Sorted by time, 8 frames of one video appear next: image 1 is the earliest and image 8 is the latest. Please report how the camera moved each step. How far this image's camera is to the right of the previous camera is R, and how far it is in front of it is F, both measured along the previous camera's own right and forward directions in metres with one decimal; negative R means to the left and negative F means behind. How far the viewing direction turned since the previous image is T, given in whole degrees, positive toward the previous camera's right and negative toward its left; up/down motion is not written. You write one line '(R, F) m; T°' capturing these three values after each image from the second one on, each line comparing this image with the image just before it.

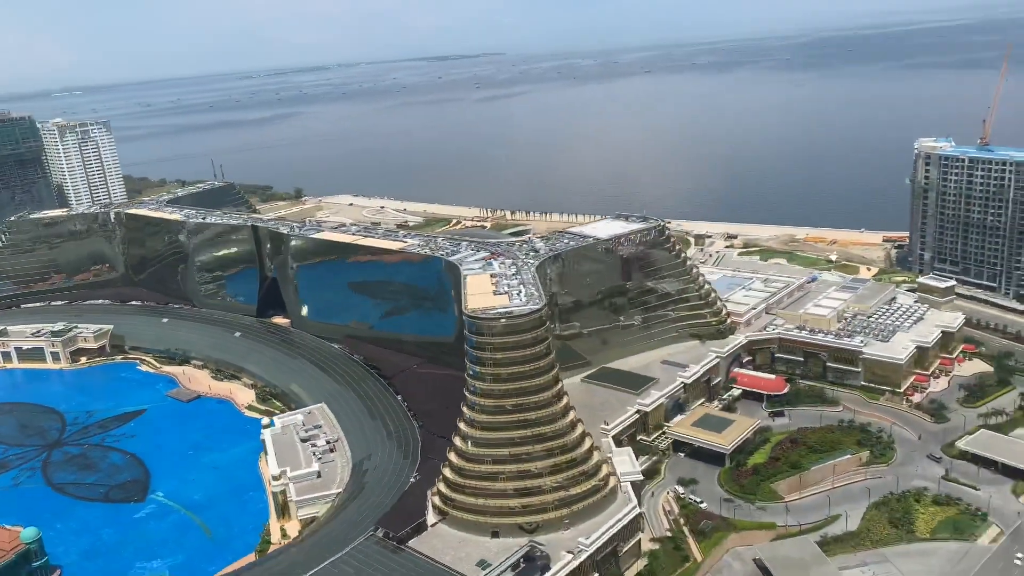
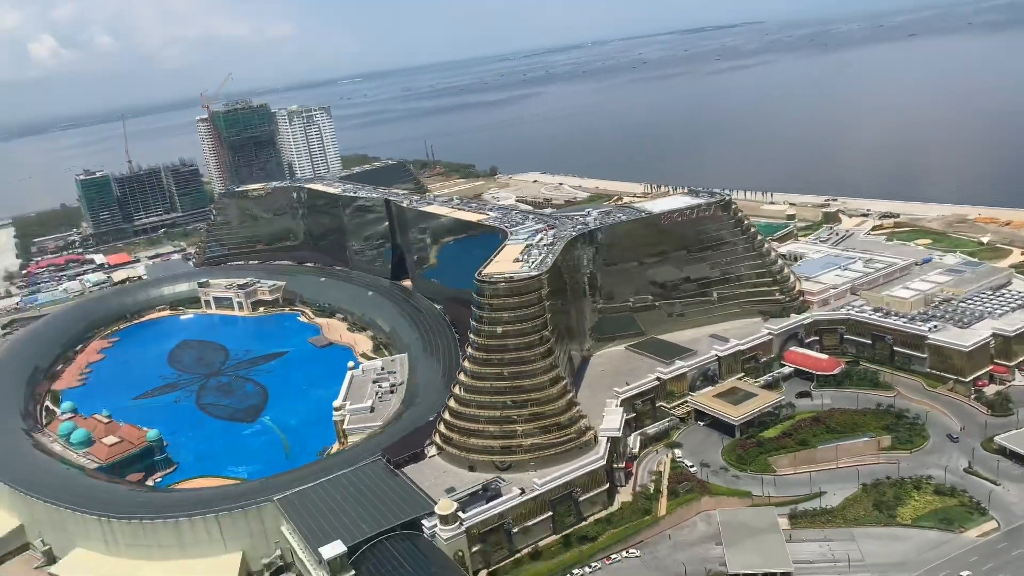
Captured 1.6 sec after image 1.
(+17.6, -3.2) m; -17°
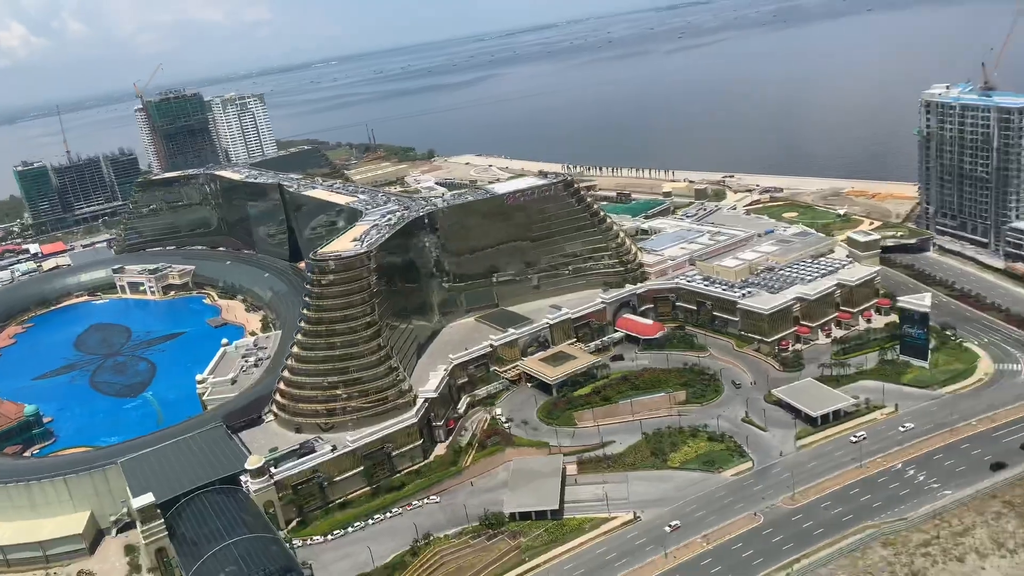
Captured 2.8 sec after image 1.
(+12.4, -5.7) m; +1°
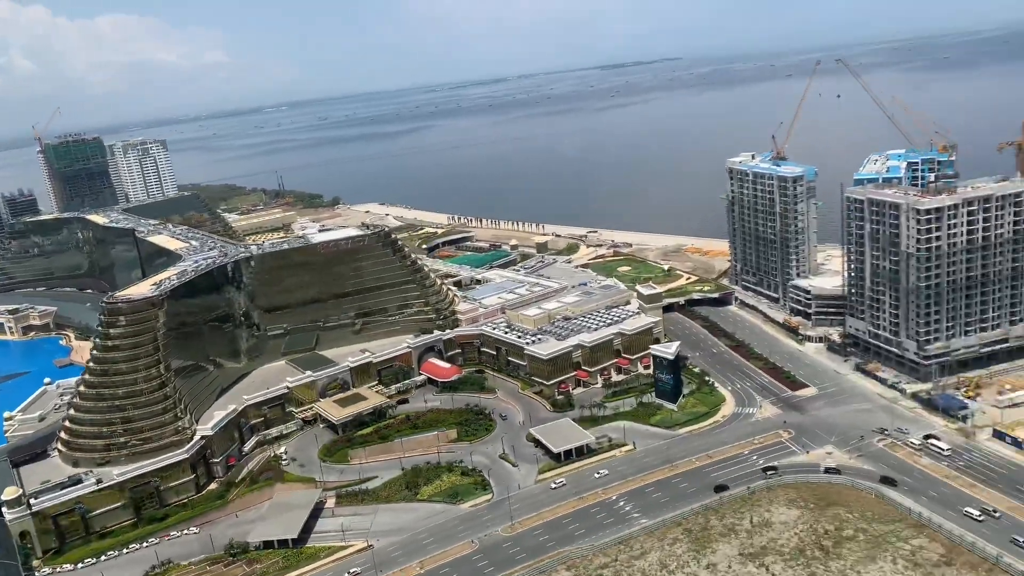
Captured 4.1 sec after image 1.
(+14.3, -5.8) m; +4°
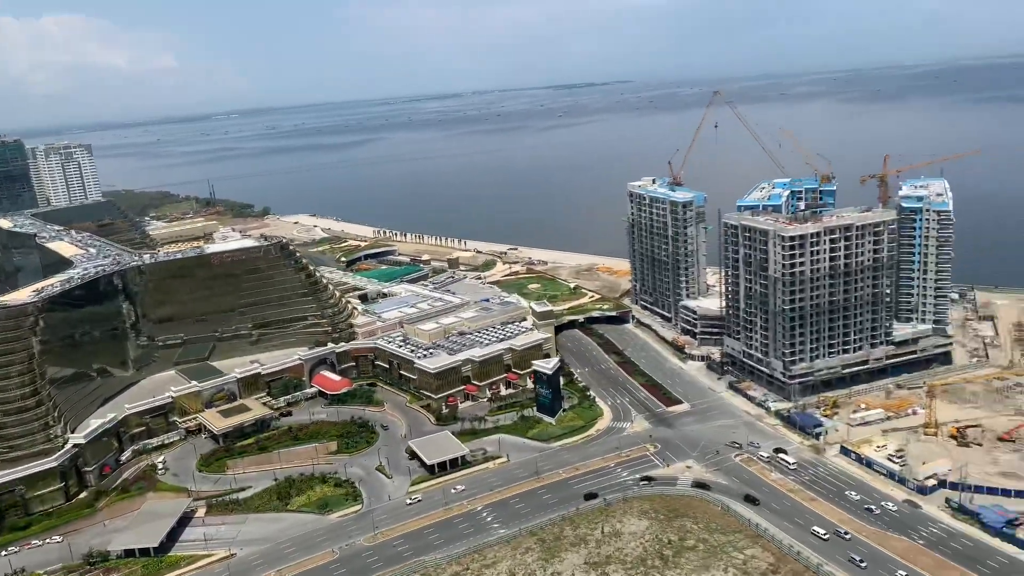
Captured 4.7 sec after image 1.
(+5.9, -2.0) m; +3°
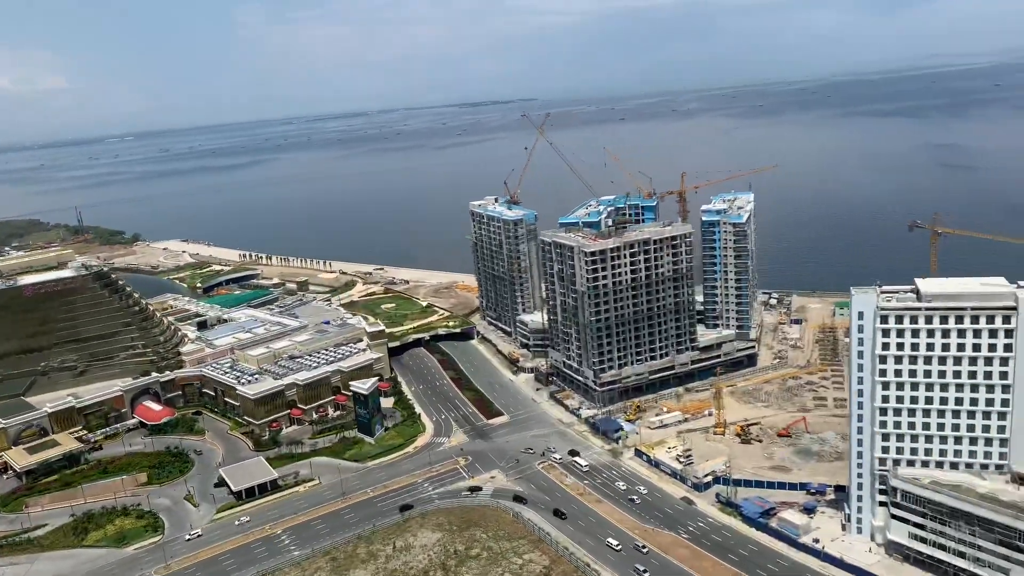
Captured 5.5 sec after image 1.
(+9.1, -2.2) m; +6°
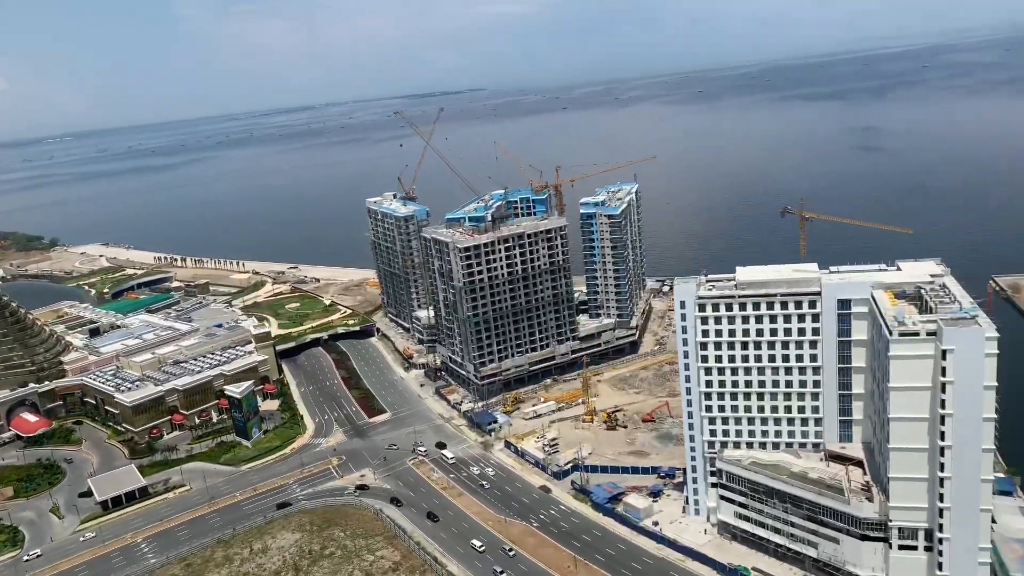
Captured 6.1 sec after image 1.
(+7.8, -0.9) m; +3°
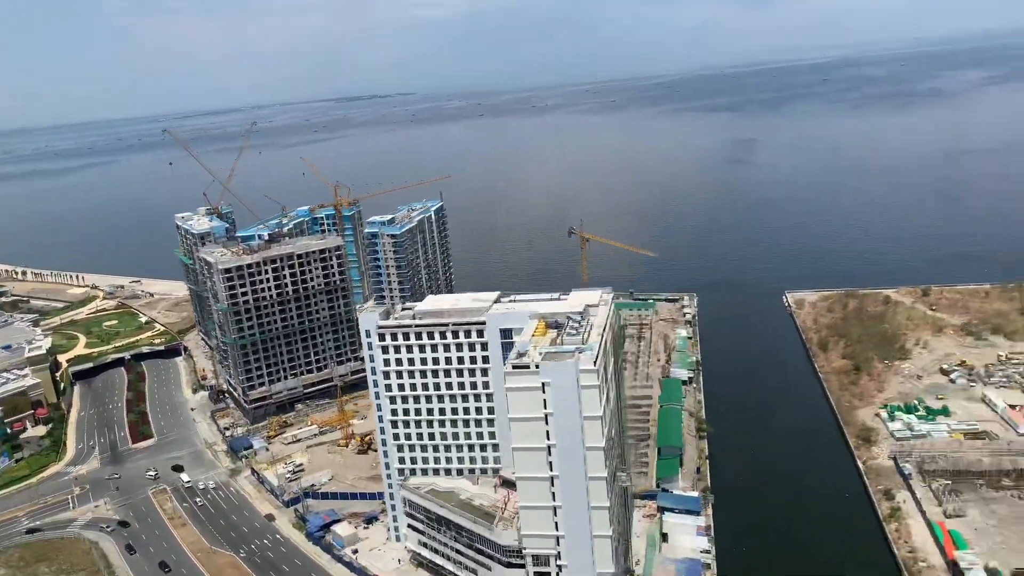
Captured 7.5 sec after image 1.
(+15.7, -0.8) m; +5°
